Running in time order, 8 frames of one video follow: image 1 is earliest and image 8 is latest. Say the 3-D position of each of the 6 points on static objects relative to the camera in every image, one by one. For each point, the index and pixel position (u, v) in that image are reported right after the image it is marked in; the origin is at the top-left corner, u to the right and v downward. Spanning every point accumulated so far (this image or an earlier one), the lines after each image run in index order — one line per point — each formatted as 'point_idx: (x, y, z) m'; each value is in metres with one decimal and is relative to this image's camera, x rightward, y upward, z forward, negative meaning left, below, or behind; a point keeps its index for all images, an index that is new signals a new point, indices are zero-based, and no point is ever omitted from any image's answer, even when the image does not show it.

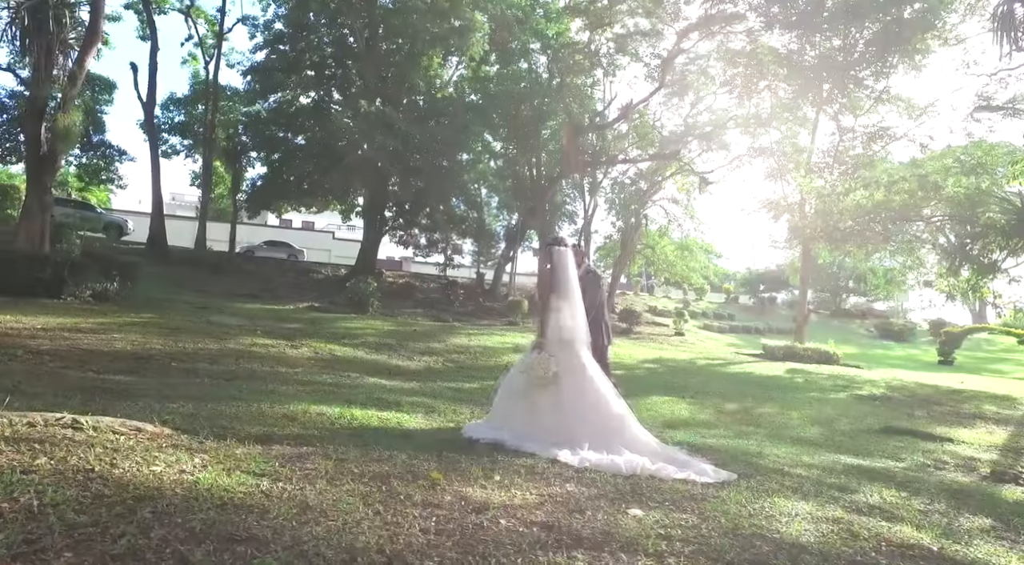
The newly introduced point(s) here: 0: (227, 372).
0: (-2.4, -0.8, +6.2) m
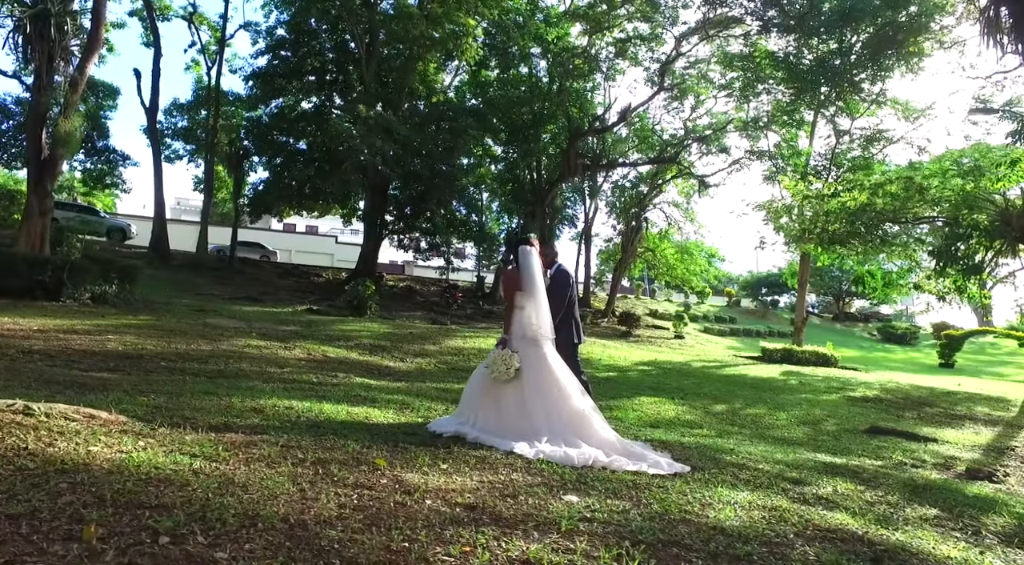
0: (-2.6, -0.8, +6.3) m
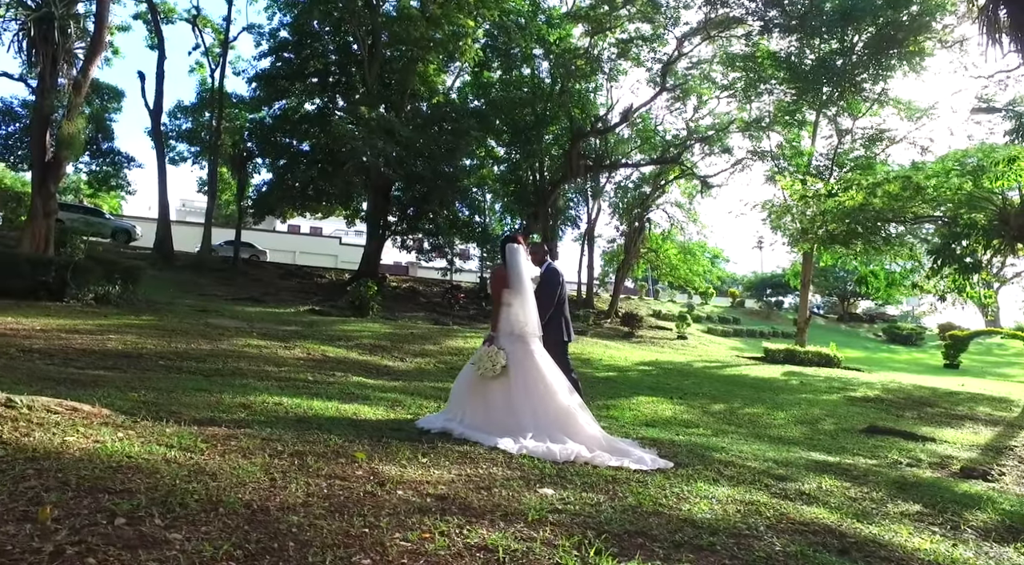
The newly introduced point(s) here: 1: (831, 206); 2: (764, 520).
0: (-2.7, -0.8, +6.4) m
1: (+6.6, +1.6, +15.0) m
2: (+1.0, -0.9, +2.9) m
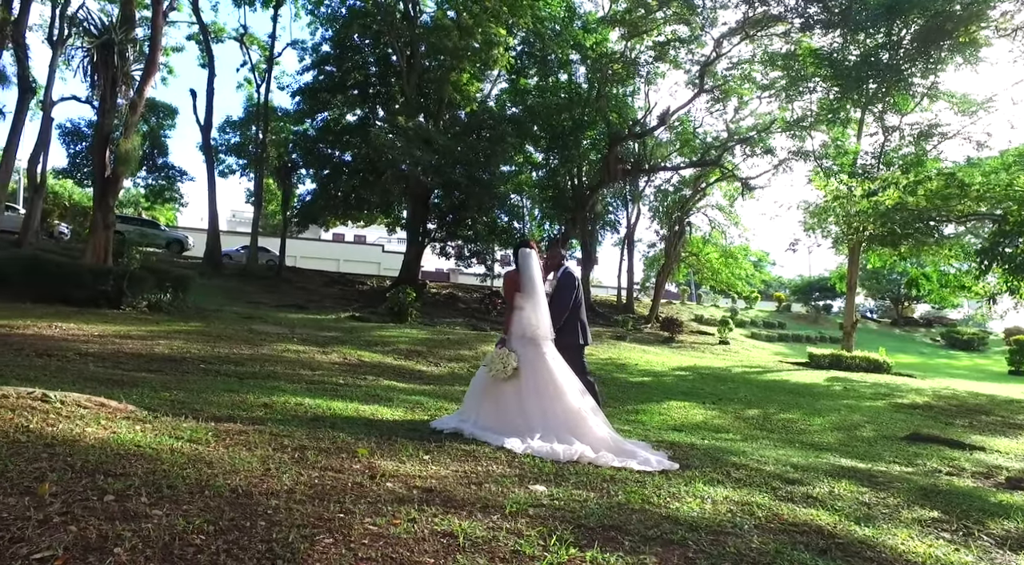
0: (-2.5, -0.8, +6.7) m
1: (+7.3, +1.5, +14.7) m
2: (+1.0, -1.0, +2.9) m
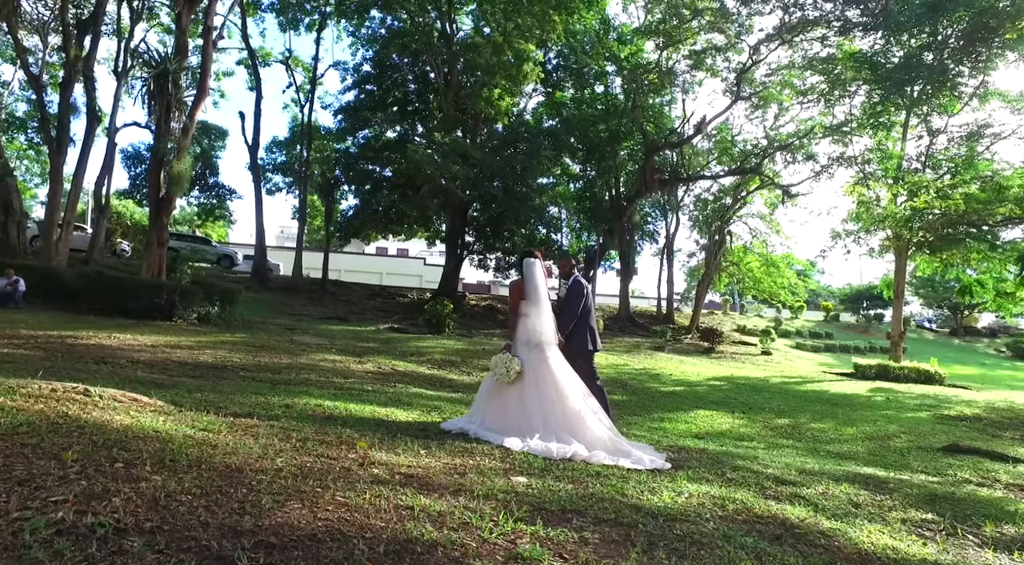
0: (-2.3, -1.0, +7.1) m
1: (+8.0, +1.4, +14.5) m
2: (+0.9, -1.0, +3.1) m
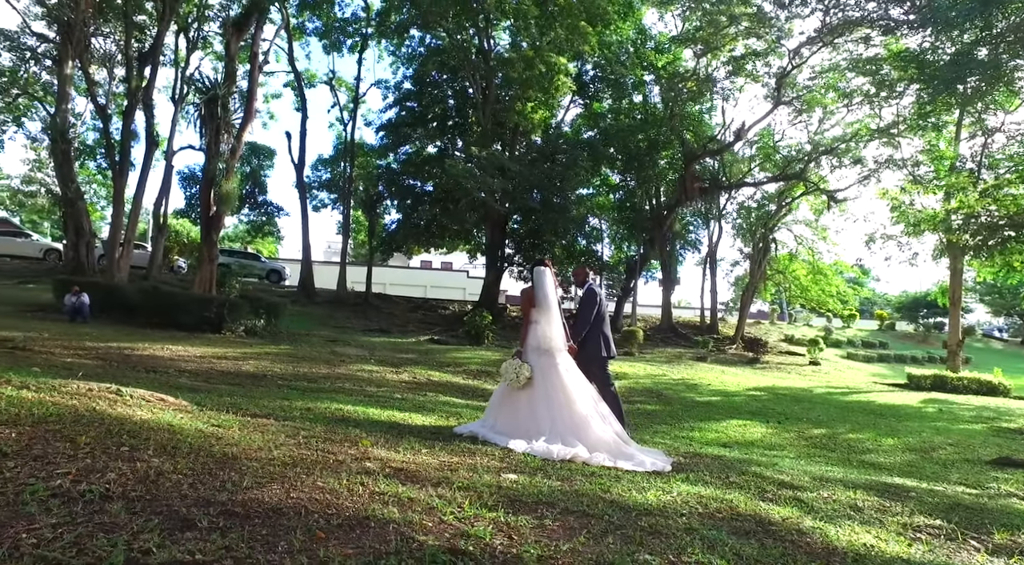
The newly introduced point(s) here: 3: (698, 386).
0: (-2.1, -1.1, +7.5) m
1: (+8.7, +1.2, +14.2) m
2: (+0.9, -1.0, +3.3) m
3: (+4.0, -2.2, +15.4) m
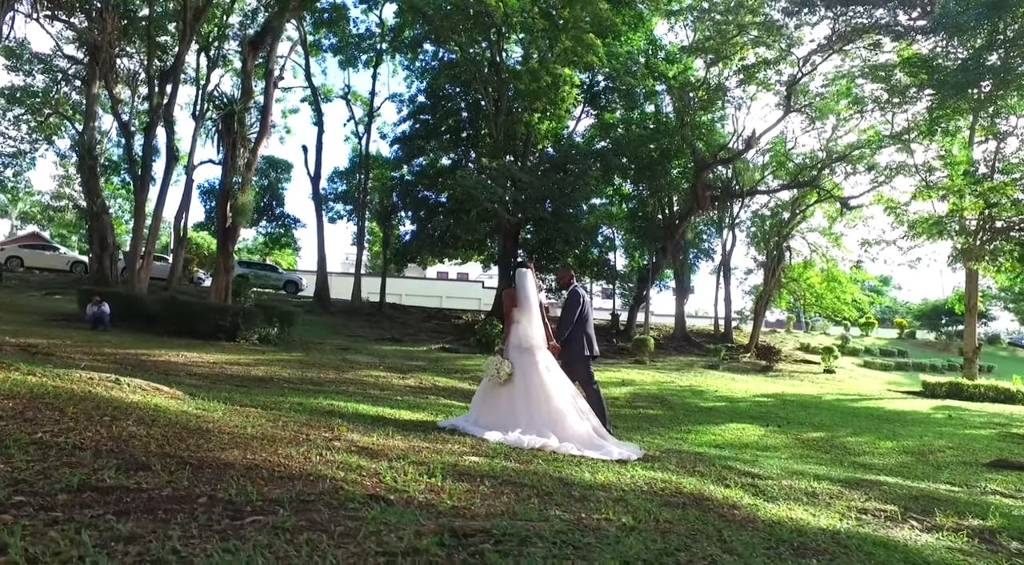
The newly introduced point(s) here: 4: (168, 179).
0: (-2.1, -1.1, +7.8) m
1: (+8.8, +1.1, +14.2) m
2: (+0.7, -1.0, +3.5) m
3: (+4.2, -2.4, +15.6) m
4: (-8.9, +2.7, +18.7) m
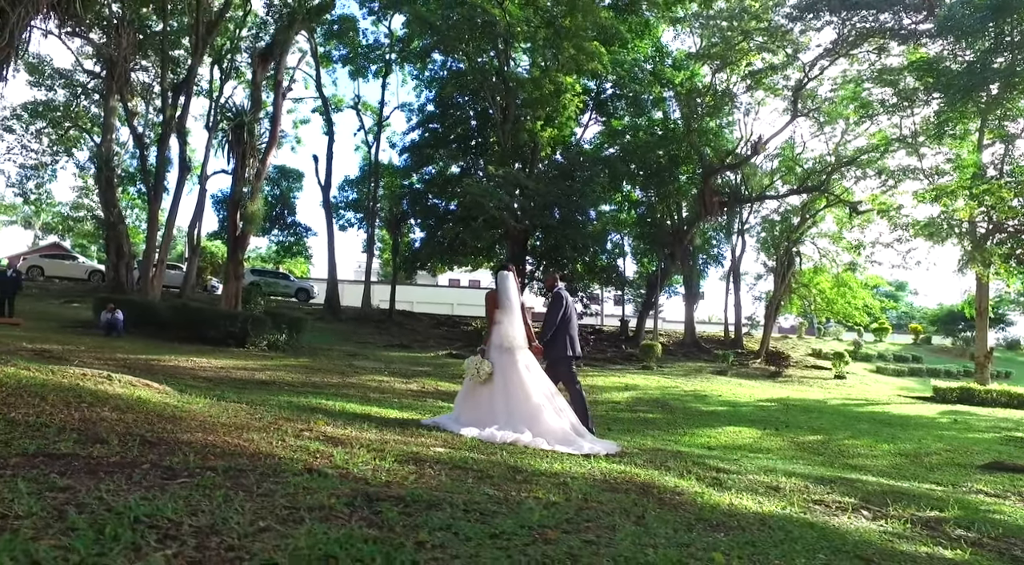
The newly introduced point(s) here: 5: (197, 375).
0: (-2.2, -1.2, +8.1) m
1: (+8.9, +1.0, +14.2) m
2: (+0.5, -1.0, +3.7) m
3: (+4.2, -2.5, +15.7) m
4: (-8.8, +2.5, +19.2) m
5: (-4.2, -1.2, +9.5) m
